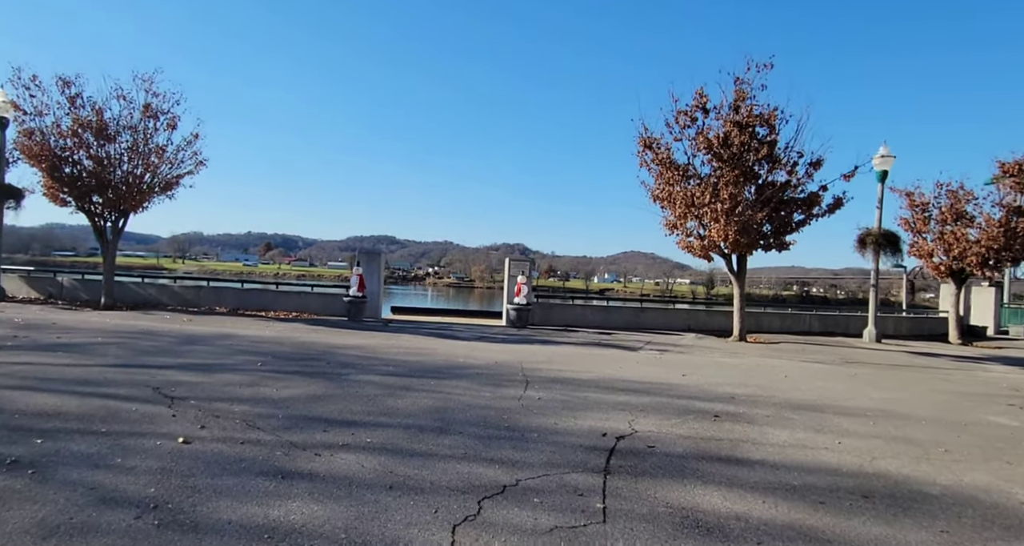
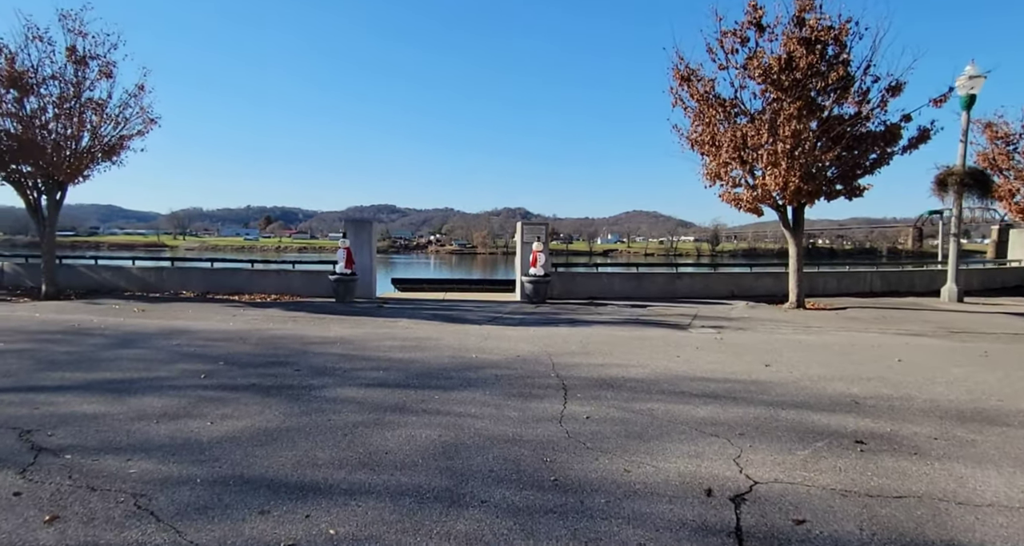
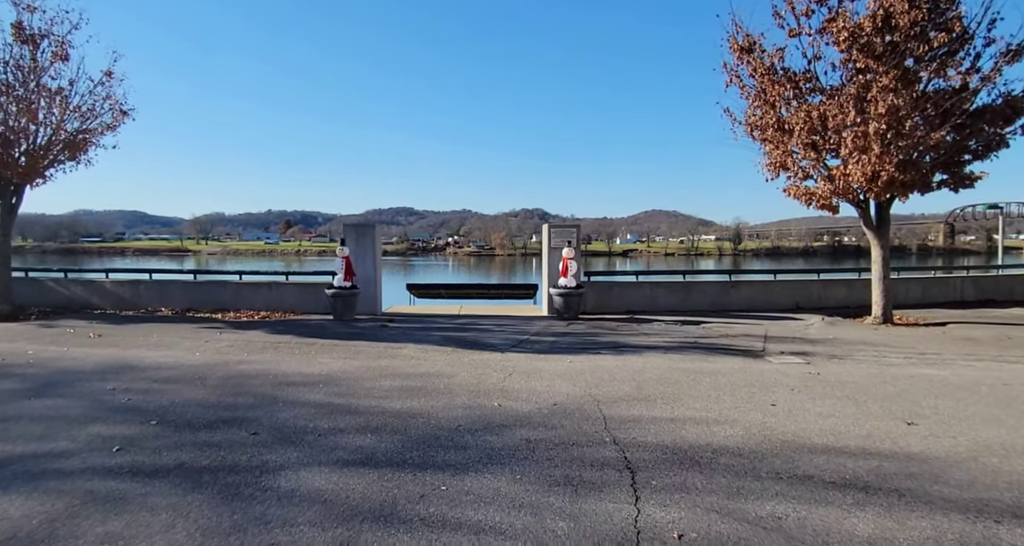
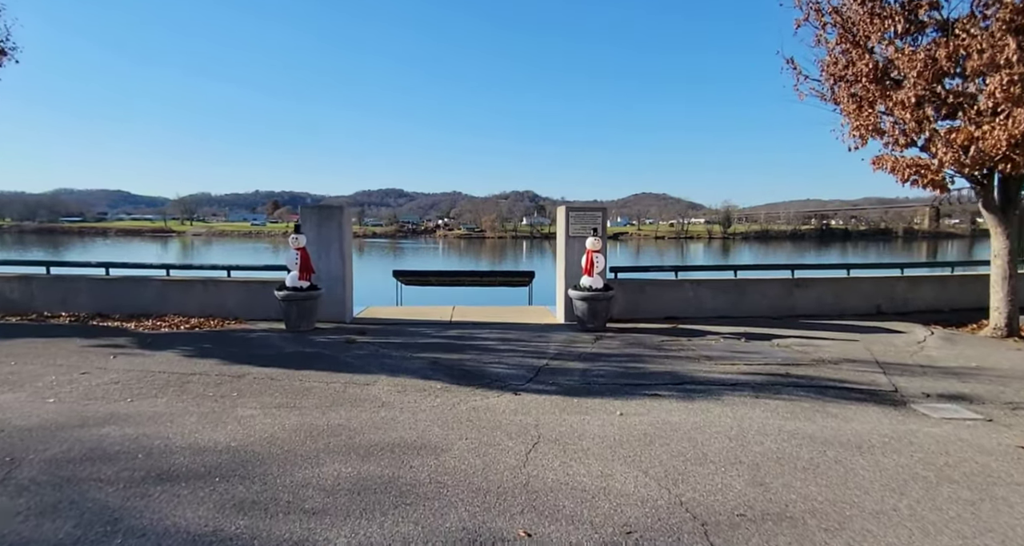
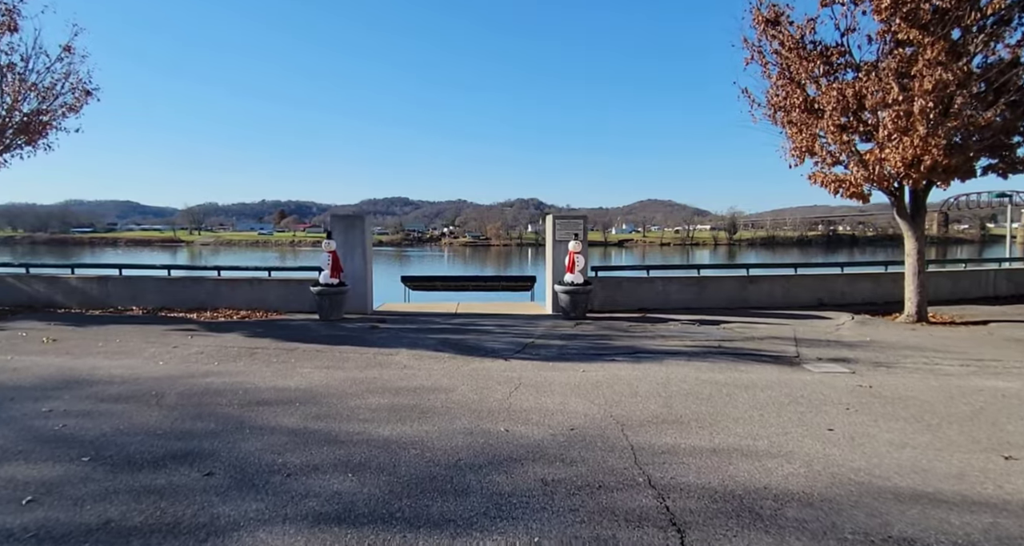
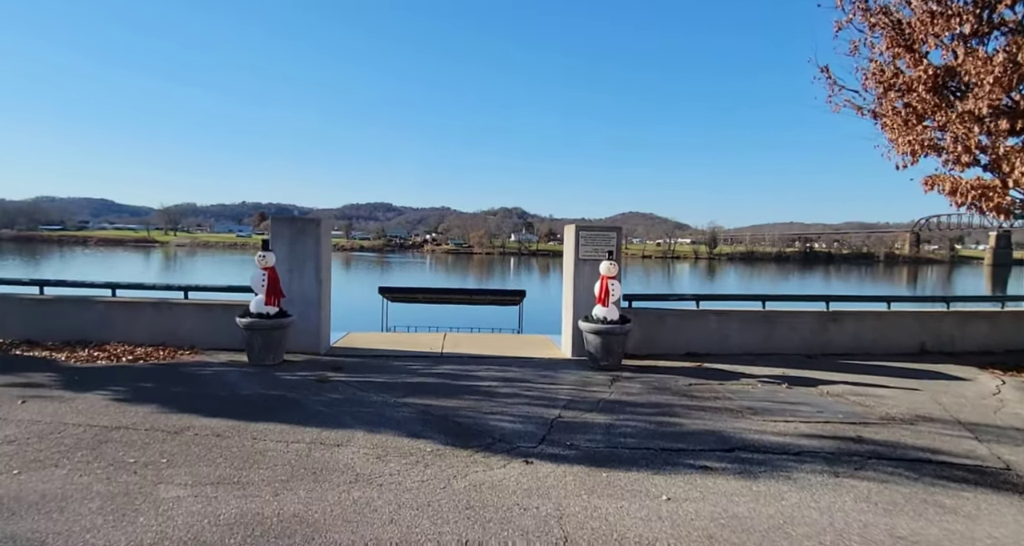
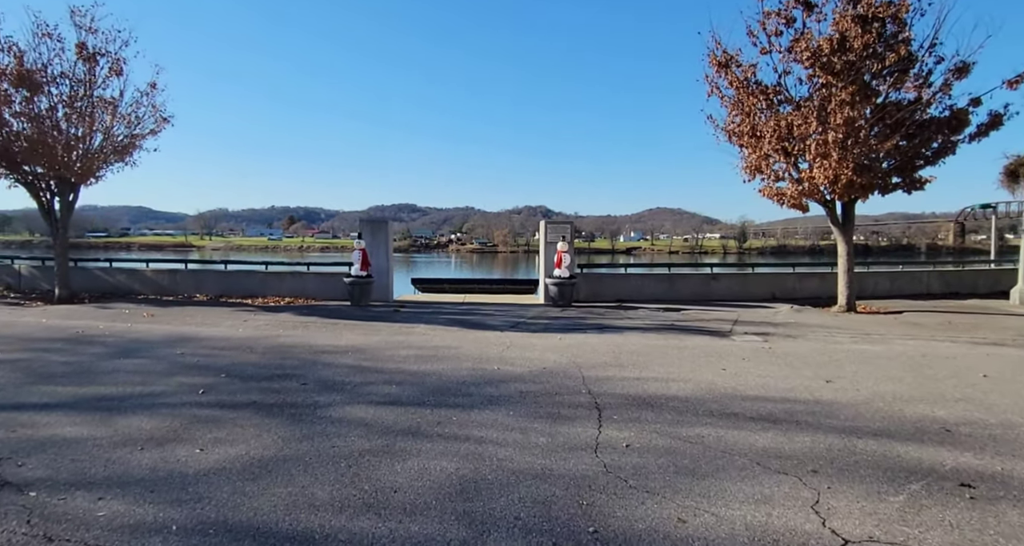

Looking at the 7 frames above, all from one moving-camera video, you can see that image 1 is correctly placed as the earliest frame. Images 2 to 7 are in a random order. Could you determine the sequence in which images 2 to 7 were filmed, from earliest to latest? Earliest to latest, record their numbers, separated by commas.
2, 7, 3, 5, 4, 6
